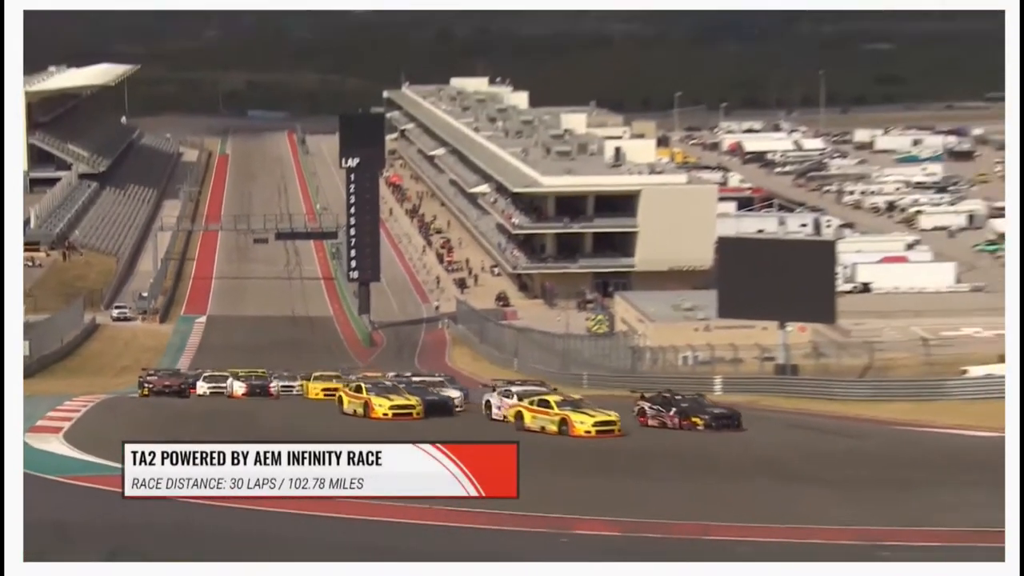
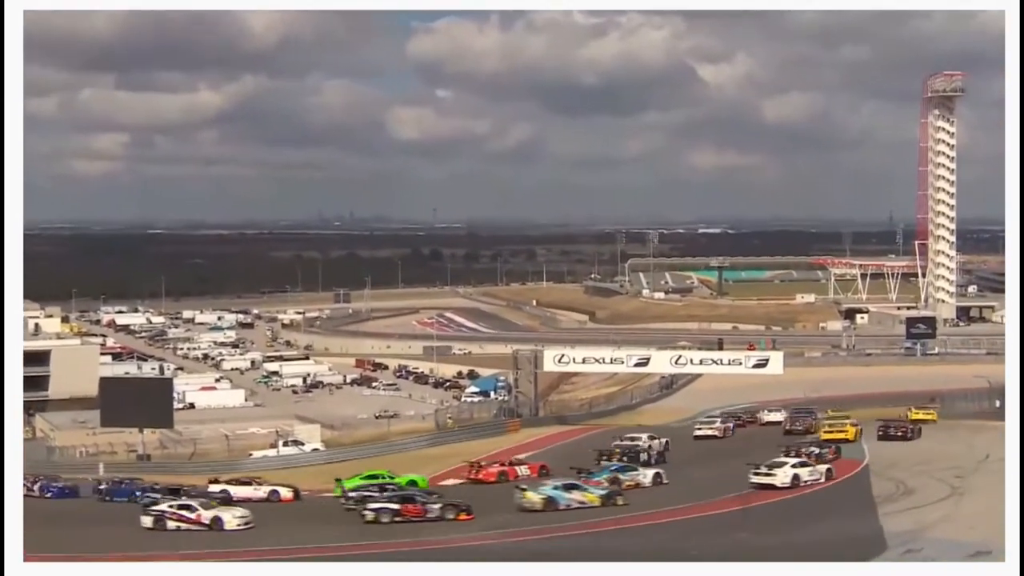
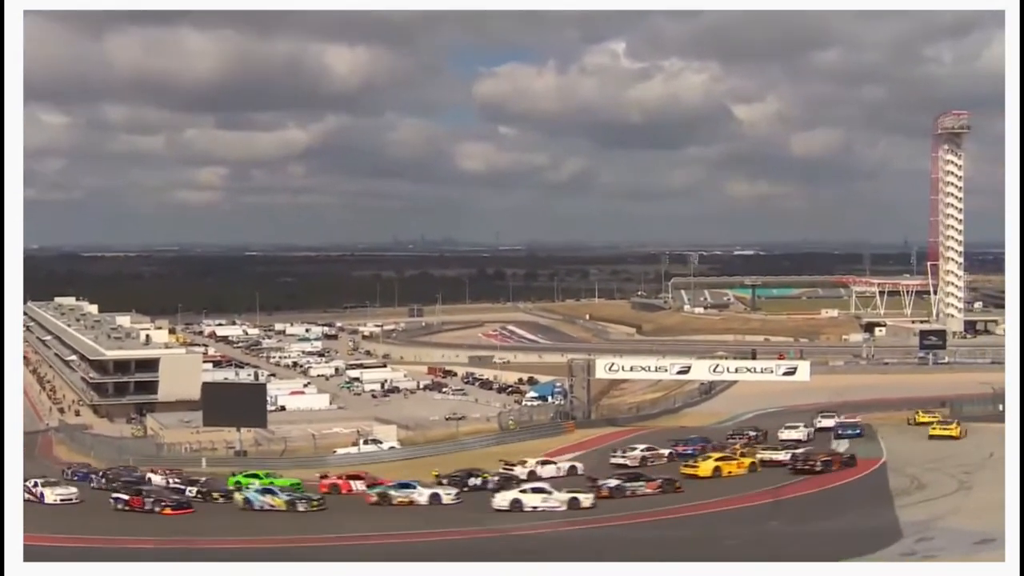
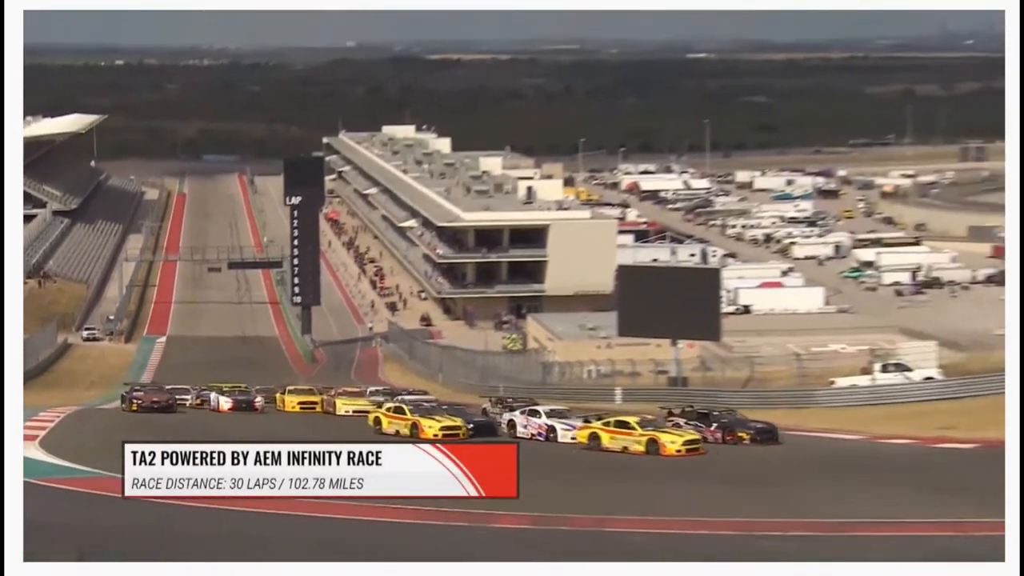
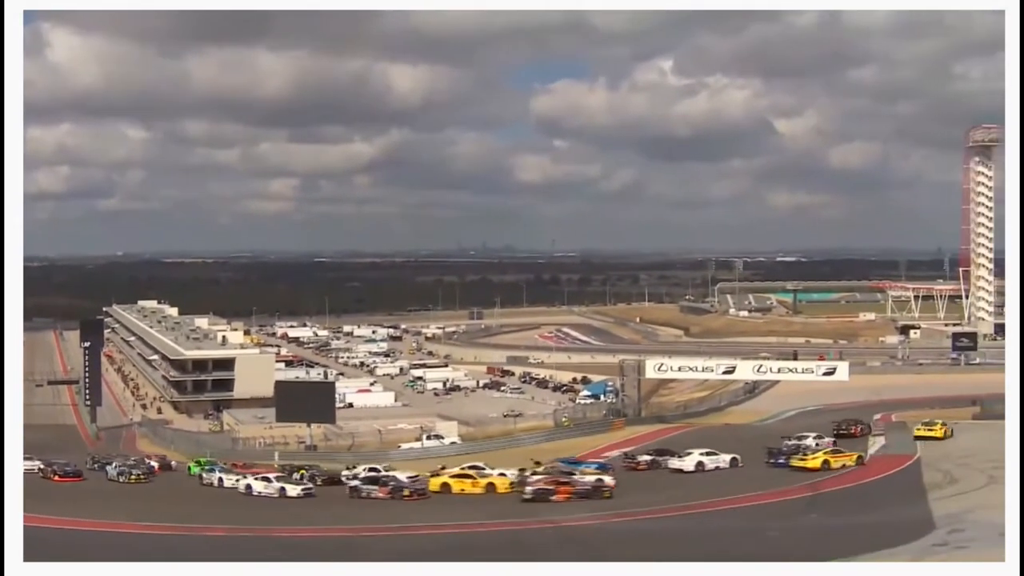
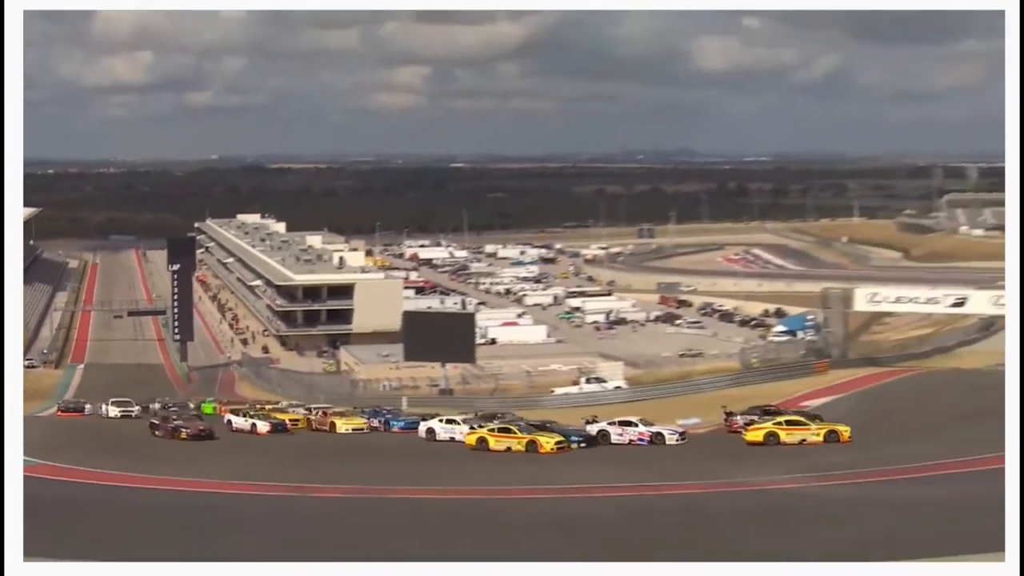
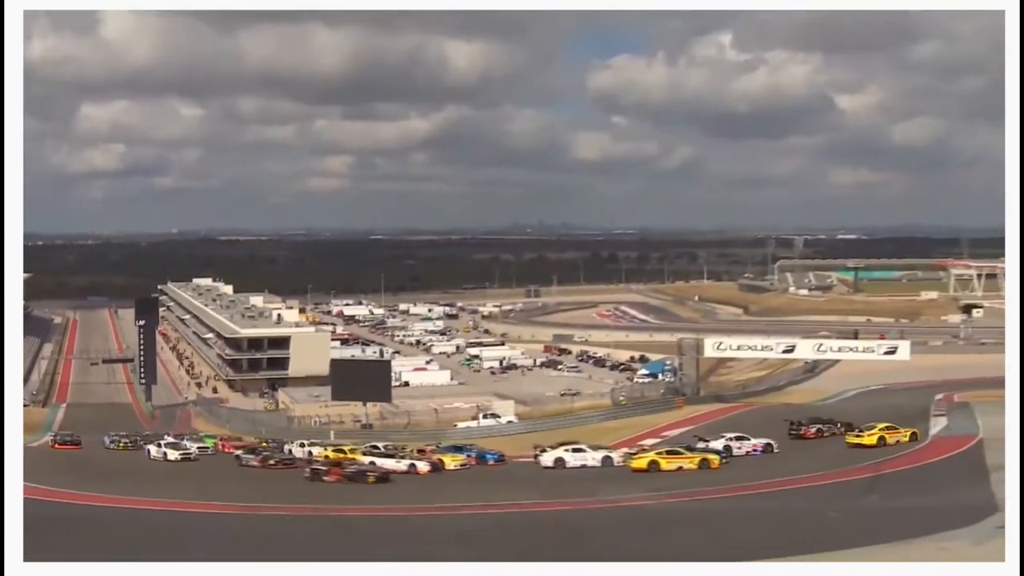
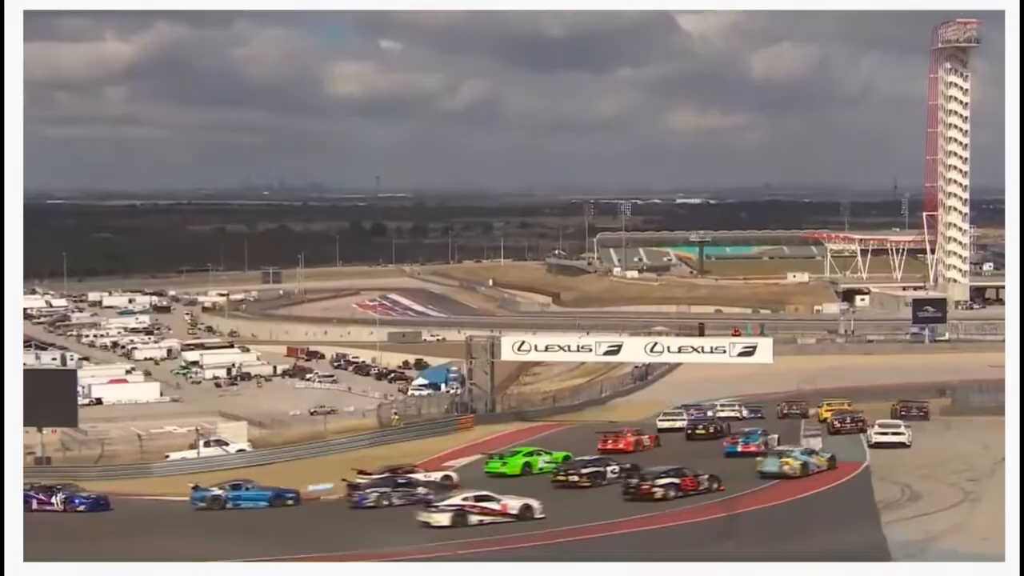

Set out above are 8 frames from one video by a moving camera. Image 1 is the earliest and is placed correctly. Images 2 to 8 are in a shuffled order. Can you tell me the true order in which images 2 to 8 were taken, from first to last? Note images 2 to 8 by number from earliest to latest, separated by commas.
4, 6, 7, 5, 3, 2, 8
